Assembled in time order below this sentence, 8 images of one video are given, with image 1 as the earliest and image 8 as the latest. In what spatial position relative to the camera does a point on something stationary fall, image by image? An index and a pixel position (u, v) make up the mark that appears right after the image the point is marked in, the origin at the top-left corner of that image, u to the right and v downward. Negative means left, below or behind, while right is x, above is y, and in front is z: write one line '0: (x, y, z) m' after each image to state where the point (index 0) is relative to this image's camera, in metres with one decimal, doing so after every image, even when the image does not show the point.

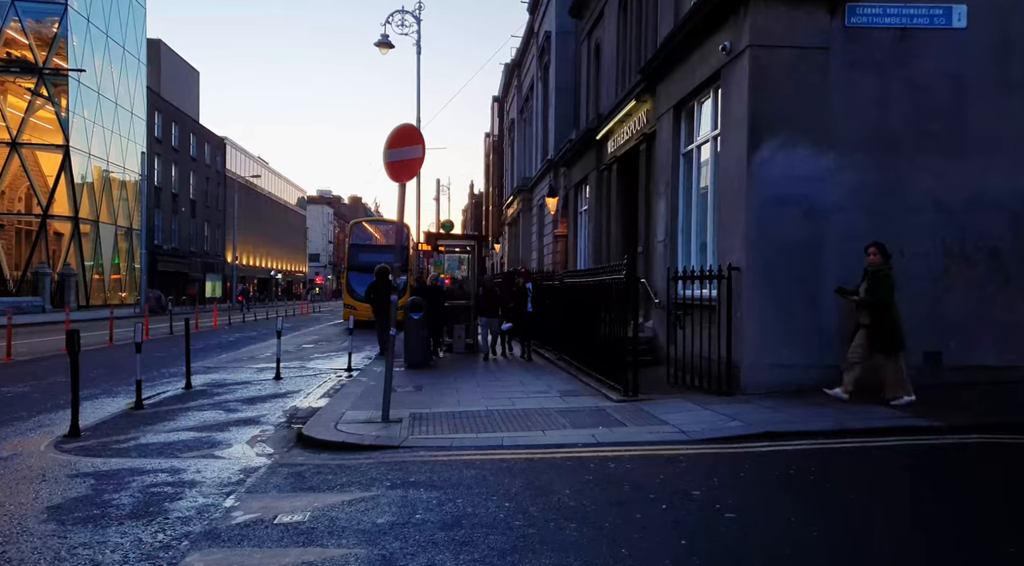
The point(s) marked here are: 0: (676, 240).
0: (+2.7, +0.7, +12.2) m
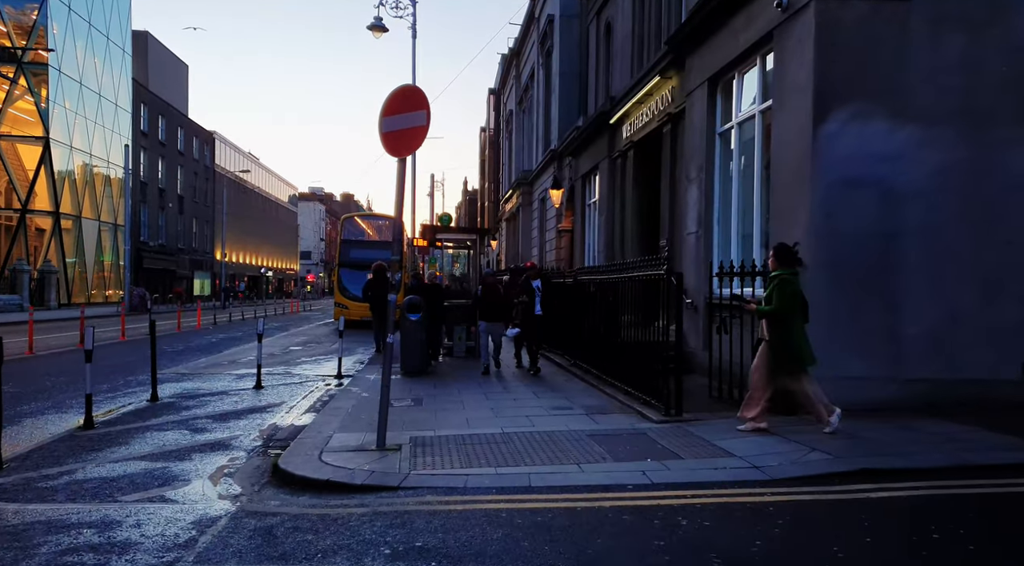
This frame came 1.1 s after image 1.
0: (+2.8, +0.7, +10.7) m
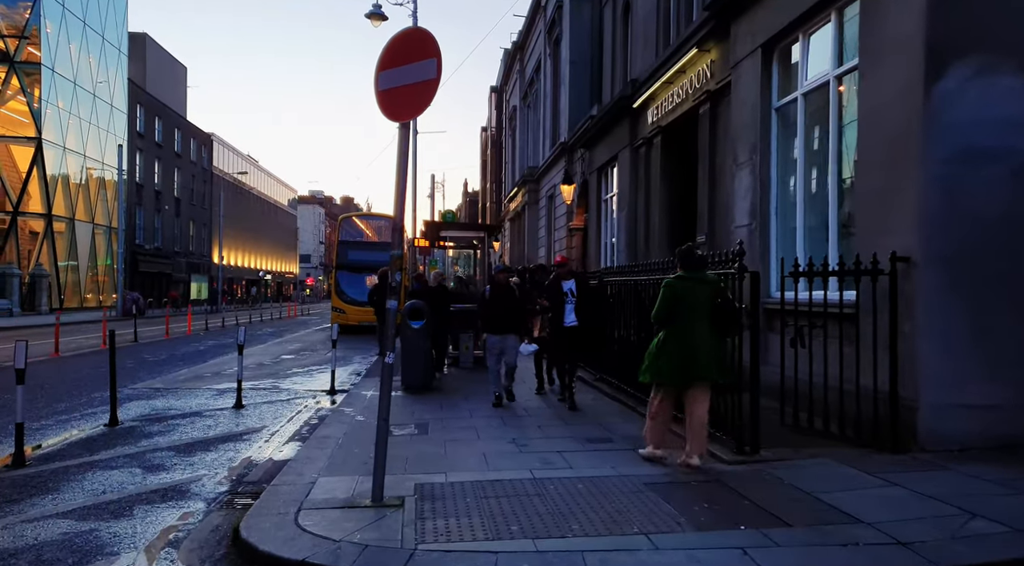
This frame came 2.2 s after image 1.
0: (+3.1, +0.7, +9.1) m
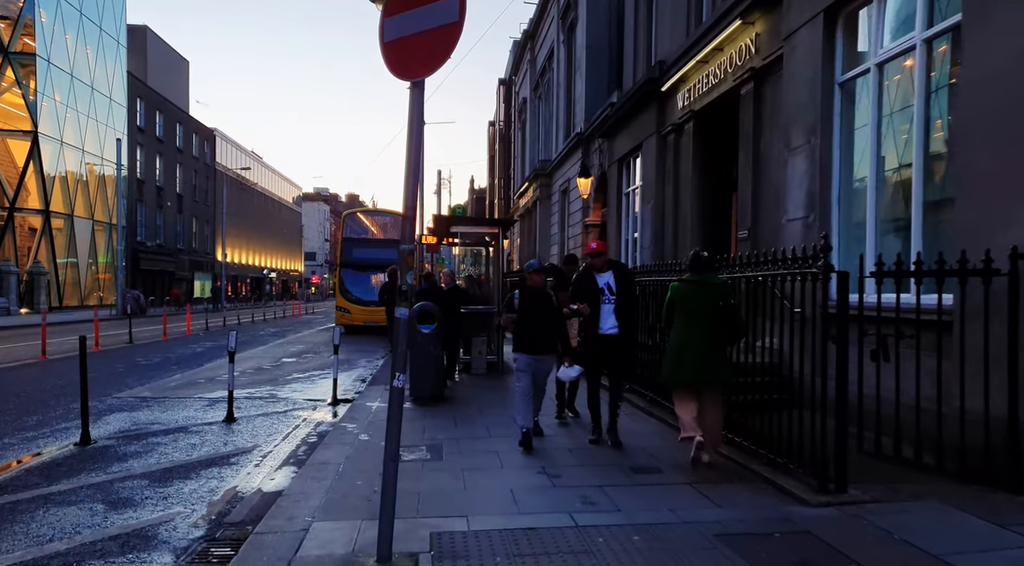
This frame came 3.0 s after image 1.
0: (+3.3, +0.7, +8.0) m
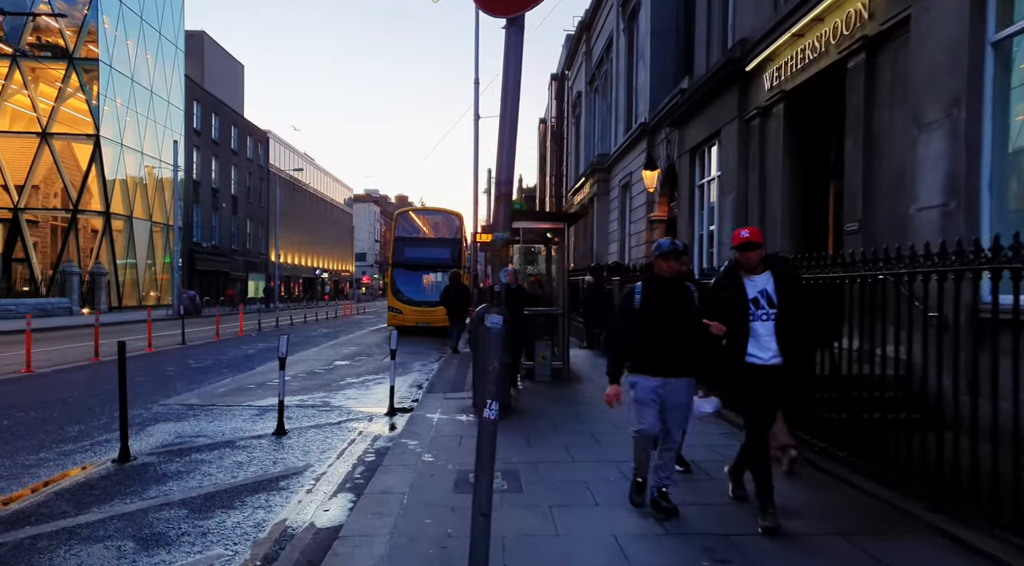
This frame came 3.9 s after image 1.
0: (+4.1, +0.7, +6.7) m
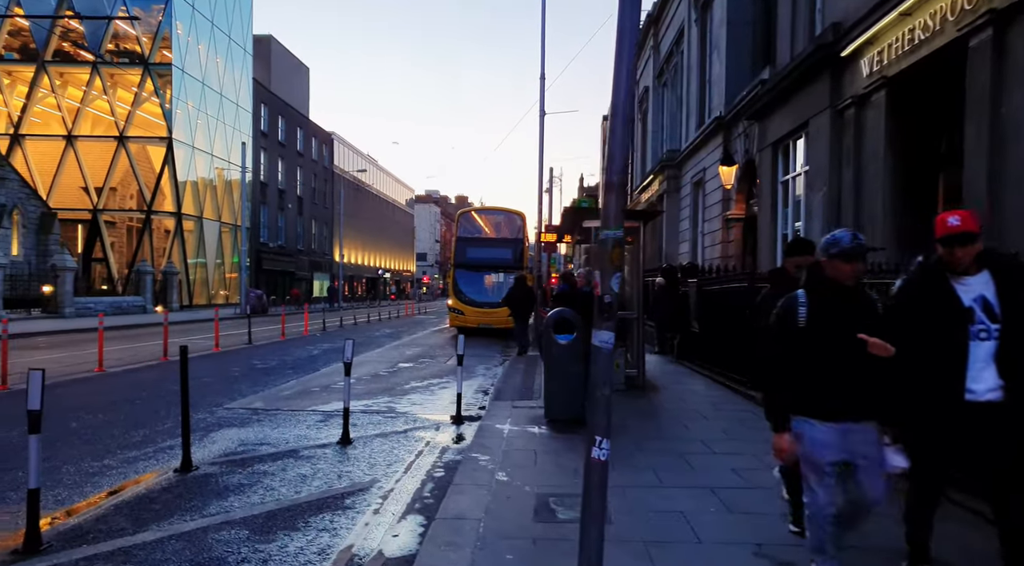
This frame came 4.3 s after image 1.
0: (+4.8, +0.7, +5.8) m
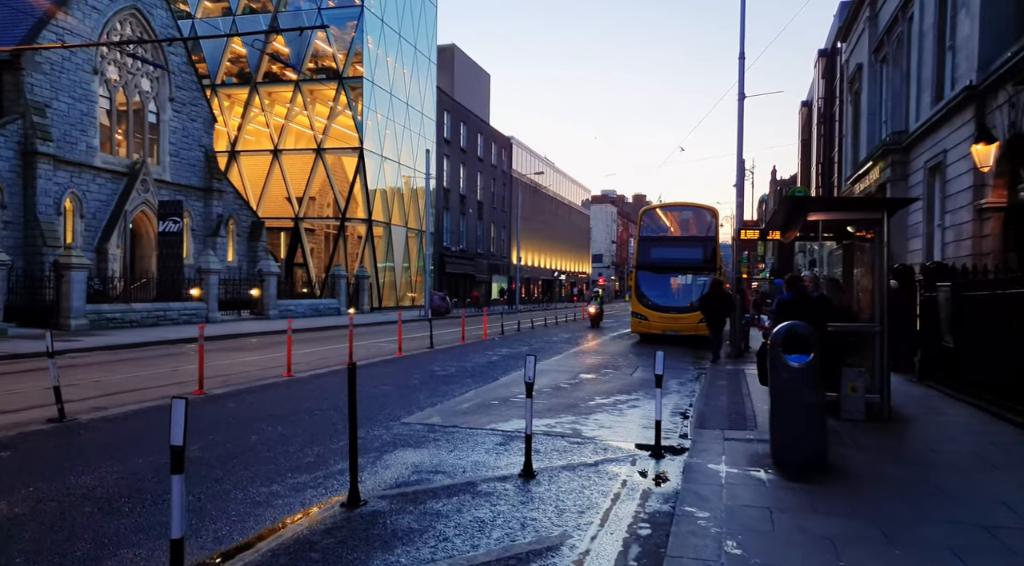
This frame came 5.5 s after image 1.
0: (+6.0, +0.6, +3.1) m
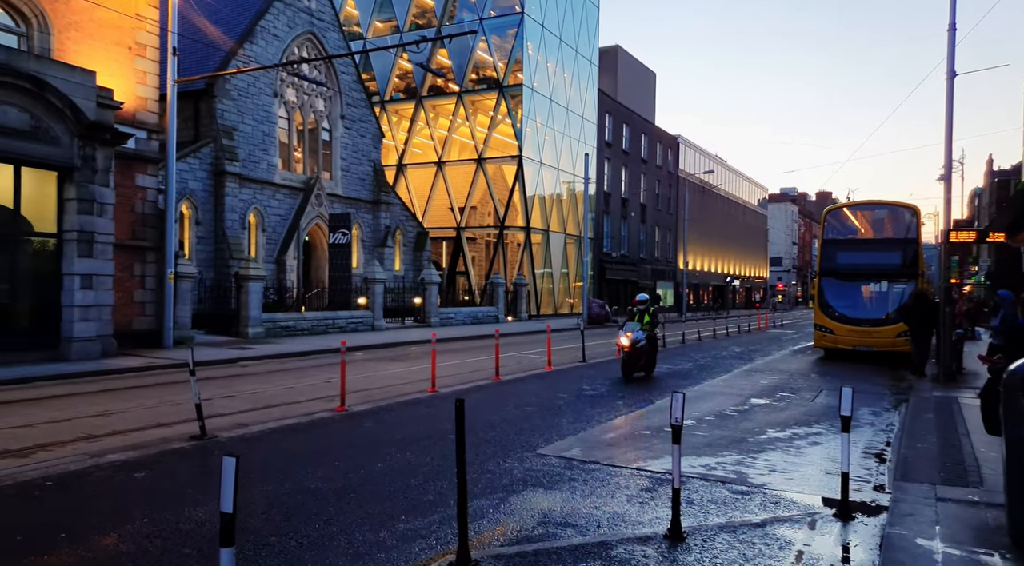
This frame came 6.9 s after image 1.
0: (+6.1, +0.5, +0.6) m
